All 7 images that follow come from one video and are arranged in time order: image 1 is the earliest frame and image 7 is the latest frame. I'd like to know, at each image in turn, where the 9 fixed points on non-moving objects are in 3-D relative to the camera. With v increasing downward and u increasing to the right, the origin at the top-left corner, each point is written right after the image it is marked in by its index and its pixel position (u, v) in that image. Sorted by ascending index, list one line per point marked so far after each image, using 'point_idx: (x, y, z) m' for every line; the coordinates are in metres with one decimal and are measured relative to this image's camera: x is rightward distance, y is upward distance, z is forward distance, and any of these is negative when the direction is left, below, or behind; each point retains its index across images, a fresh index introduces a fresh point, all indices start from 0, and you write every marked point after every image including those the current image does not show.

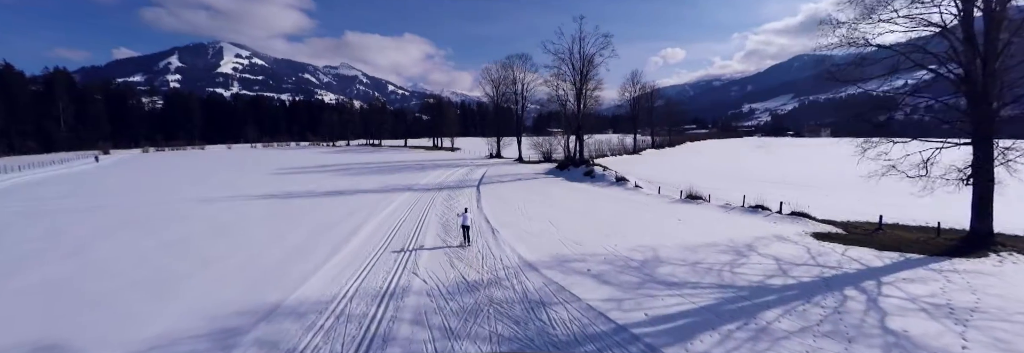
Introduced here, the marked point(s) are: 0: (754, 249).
0: (+6.9, -2.1, +11.7) m
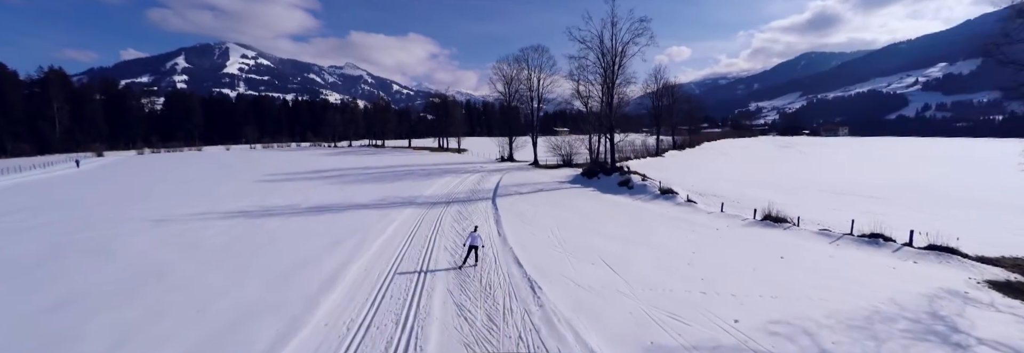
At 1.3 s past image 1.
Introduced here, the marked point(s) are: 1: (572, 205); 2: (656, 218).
0: (+7.9, -2.7, +7.3) m
1: (+2.8, -1.3, +19.1) m
2: (+5.9, -1.8, +16.4) m
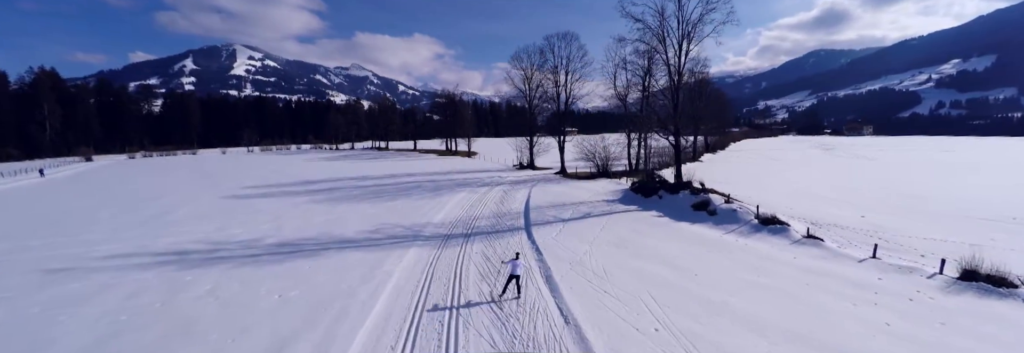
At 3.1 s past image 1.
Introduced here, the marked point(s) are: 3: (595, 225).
0: (+9.3, -3.5, +1.6) m
1: (+4.3, -2.2, +13.5) m
2: (+7.4, -2.6, +10.7) m
3: (+3.5, -1.9, +16.0) m
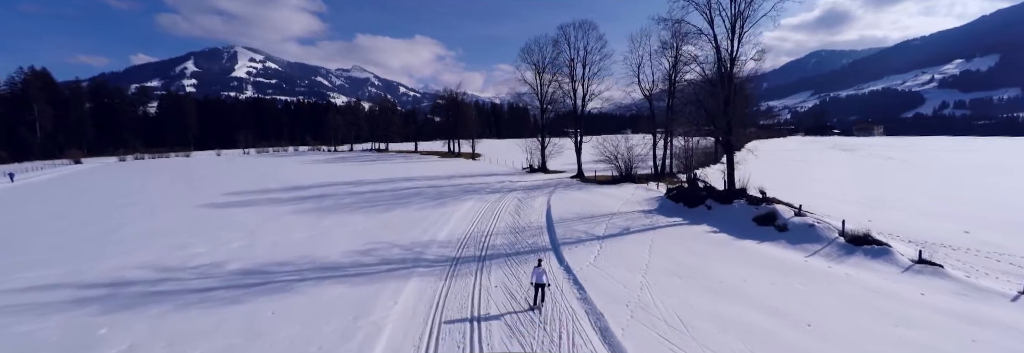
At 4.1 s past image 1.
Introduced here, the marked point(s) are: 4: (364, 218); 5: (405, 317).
0: (+10.0, -3.7, -1.5) m
1: (+5.1, -2.4, +10.4) m
2: (+8.1, -2.8, +7.7) m
3: (+4.2, -2.1, +13.0) m
4: (-6.2, -1.7, +17.0) m
5: (-2.3, -2.9, +8.1) m
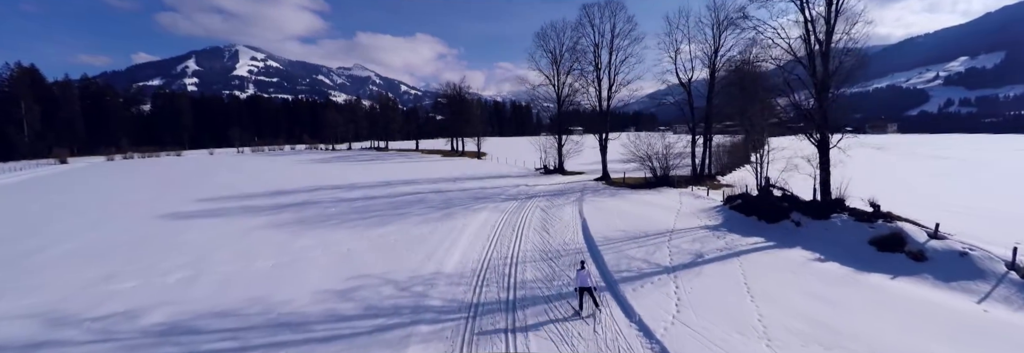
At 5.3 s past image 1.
0: (+10.8, -4.0, -5.1) m
1: (+5.9, -2.6, +6.8) m
2: (+8.9, -3.0, +4.1) m
3: (+5.1, -2.3, +9.4) m
4: (-5.3, -1.9, +13.5) m
5: (-1.5, -3.2, +4.6) m
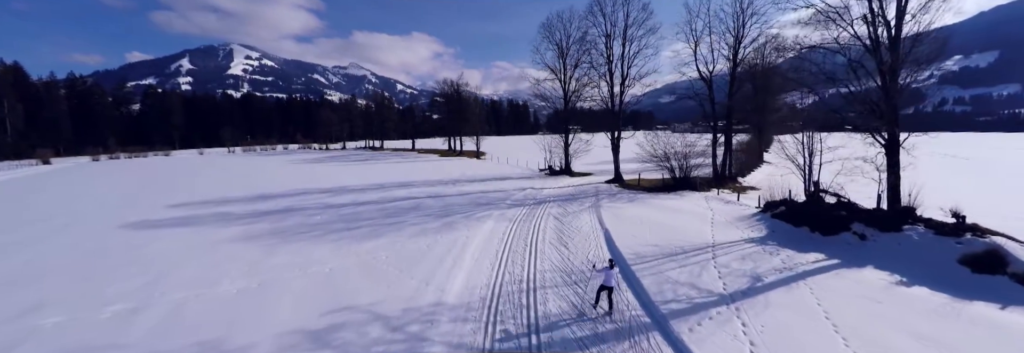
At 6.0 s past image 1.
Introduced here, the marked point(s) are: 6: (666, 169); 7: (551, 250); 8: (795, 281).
0: (+11.3, -4.1, -6.9) m
1: (+6.3, -2.7, +5.0) m
2: (+9.3, -3.2, +2.3) m
3: (+5.4, -2.4, +7.5) m
4: (-5.0, -2.1, +11.6) m
5: (-1.1, -3.3, +2.7) m
6: (+7.4, +0.3, +19.9) m
7: (+1.1, -1.9, +10.9) m
8: (+5.9, -2.2, +8.7) m
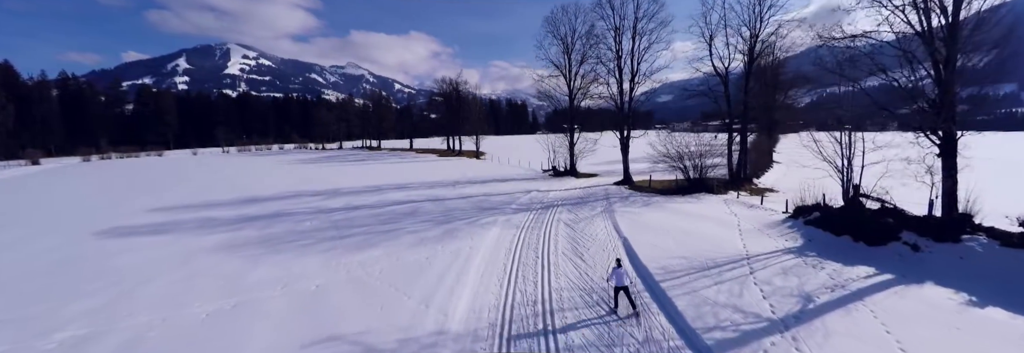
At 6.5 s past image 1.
0: (+11.6, -4.2, -8.0) m
1: (+6.6, -2.8, +3.9) m
2: (+9.6, -3.3, +1.1) m
3: (+5.7, -2.5, +6.4) m
4: (-4.7, -2.1, +10.4) m
5: (-0.8, -3.4, +1.5) m
6: (+7.6, +0.3, +18.8) m
7: (+1.3, -2.0, +9.7) m
8: (+6.2, -2.3, +7.5) m
